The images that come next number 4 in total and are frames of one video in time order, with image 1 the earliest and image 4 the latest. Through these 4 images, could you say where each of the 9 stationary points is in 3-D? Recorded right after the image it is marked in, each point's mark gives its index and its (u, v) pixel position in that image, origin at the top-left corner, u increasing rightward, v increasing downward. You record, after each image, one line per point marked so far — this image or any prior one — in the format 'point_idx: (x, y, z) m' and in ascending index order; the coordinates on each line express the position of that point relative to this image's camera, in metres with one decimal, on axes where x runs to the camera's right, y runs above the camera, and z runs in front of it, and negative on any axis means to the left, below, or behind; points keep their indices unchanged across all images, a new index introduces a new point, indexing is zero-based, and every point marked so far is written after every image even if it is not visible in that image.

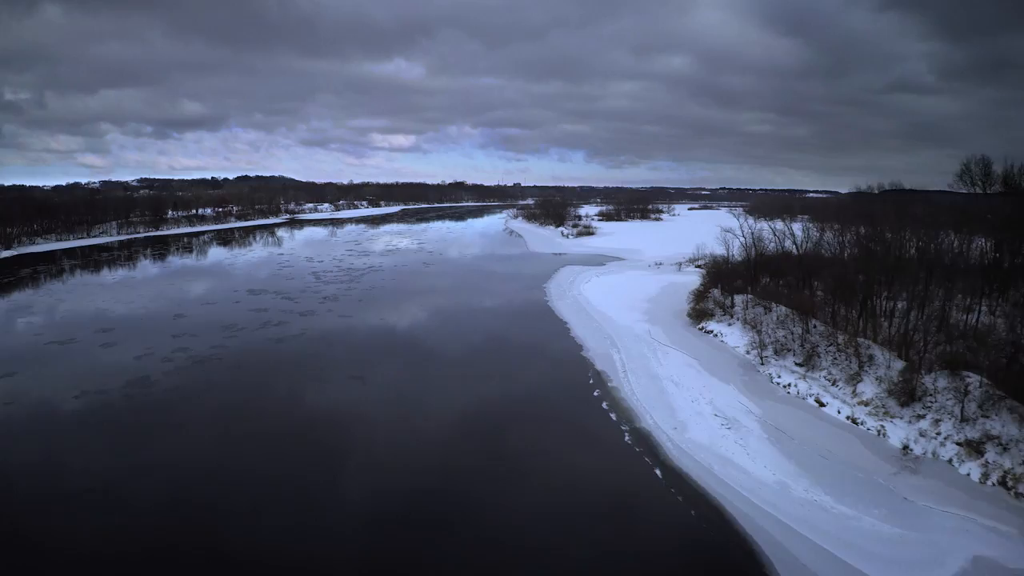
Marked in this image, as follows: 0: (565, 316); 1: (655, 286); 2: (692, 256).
0: (+1.7, -0.8, +14.8) m
1: (+4.5, +0.1, +15.8) m
2: (+6.7, +1.2, +18.8) m
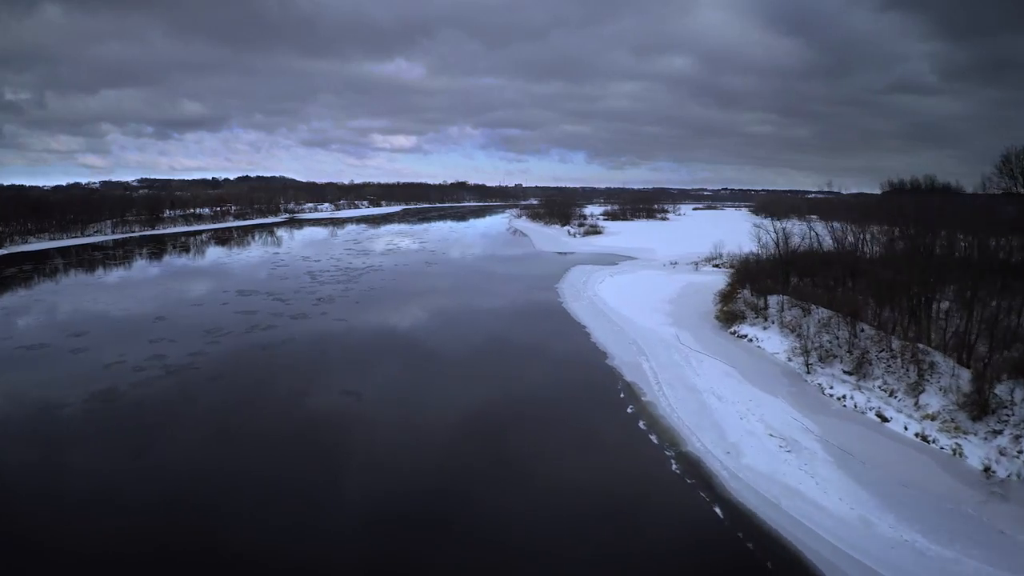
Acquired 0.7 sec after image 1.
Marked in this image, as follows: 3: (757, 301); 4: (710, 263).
0: (+2.0, -0.8, +13.9) m
1: (+4.8, +0.1, +14.9) m
2: (+6.9, +1.1, +17.8) m
3: (+5.5, -0.3, +11.2) m
4: (+6.6, +0.8, +17.0) m
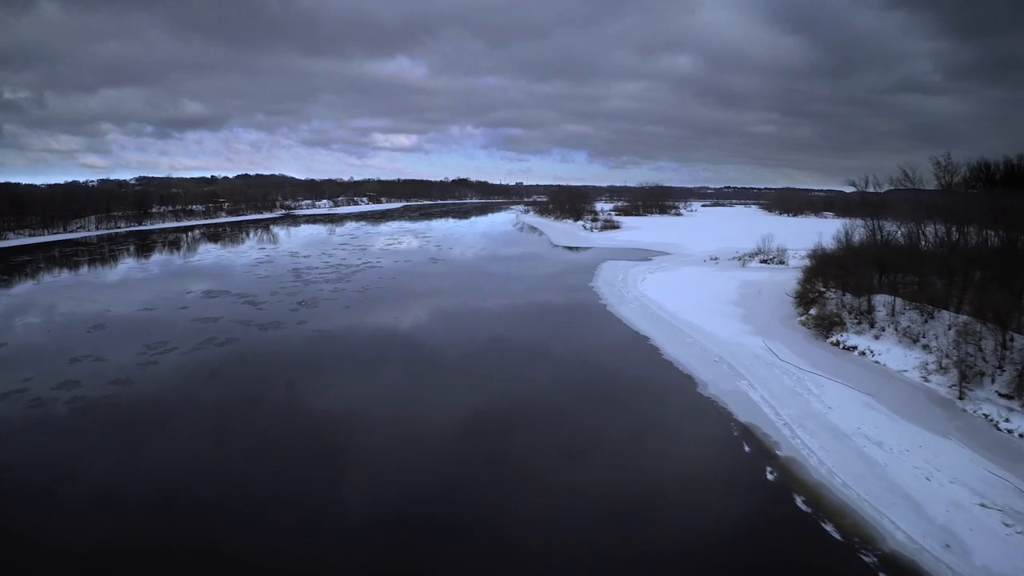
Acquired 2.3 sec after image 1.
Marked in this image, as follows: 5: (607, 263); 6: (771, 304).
0: (+2.5, -0.7, +11.8) m
1: (+5.3, +0.1, +12.8) m
2: (+7.5, +1.2, +15.7) m
3: (+6.0, -0.3, +9.1) m
4: (+7.1, +0.9, +14.9) m
5: (+3.2, +0.8, +18.0) m
6: (+5.5, -0.3, +11.1) m
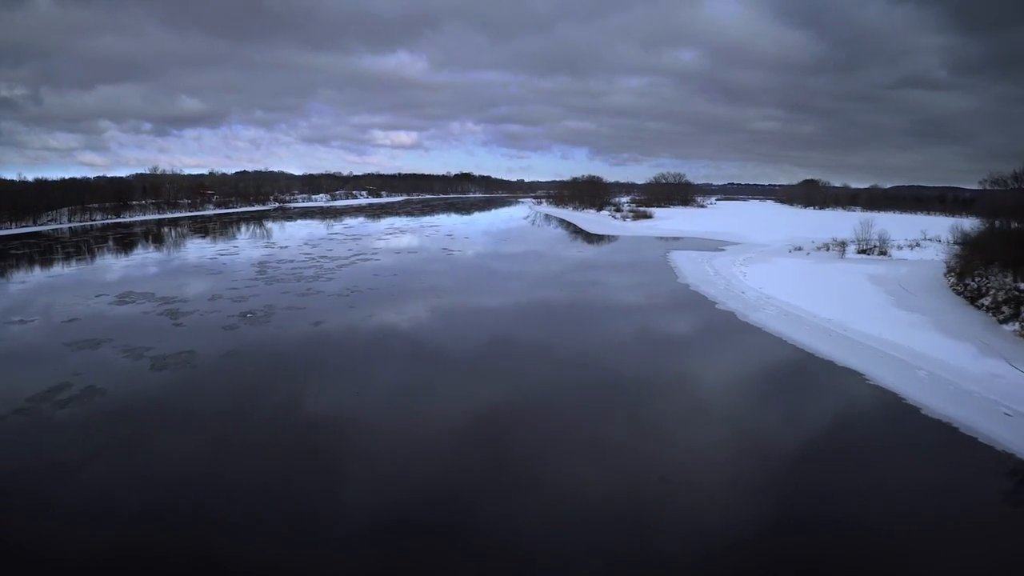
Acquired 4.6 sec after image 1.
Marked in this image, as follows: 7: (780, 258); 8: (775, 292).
0: (+3.4, -0.7, +9.0) m
1: (+6.2, +0.1, +10.1) m
2: (+8.4, +1.2, +13.0) m
3: (+6.9, -0.2, +6.4) m
4: (+8.0, +1.0, +12.1) m
5: (+4.1, +0.9, +15.3) m
6: (+6.4, -0.3, +8.3) m
7: (+6.0, +0.7, +12.6) m
8: (+4.3, -0.1, +10.4) m
